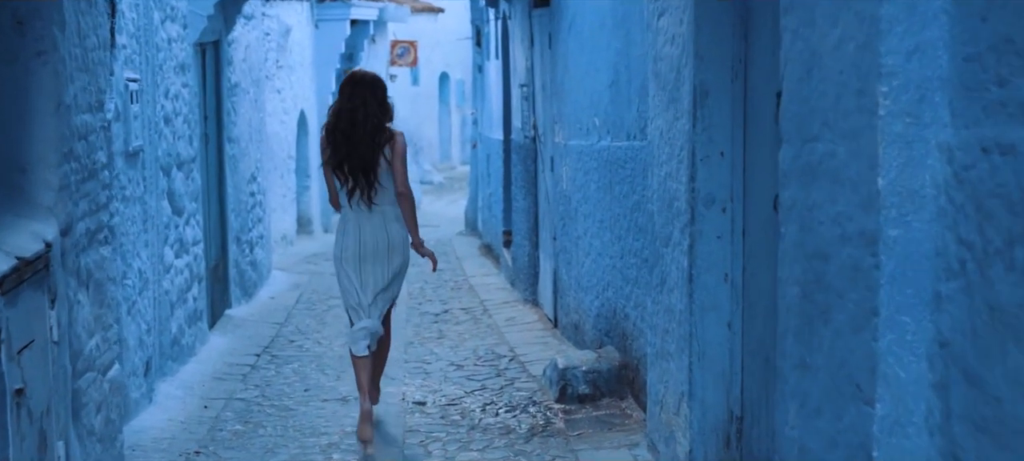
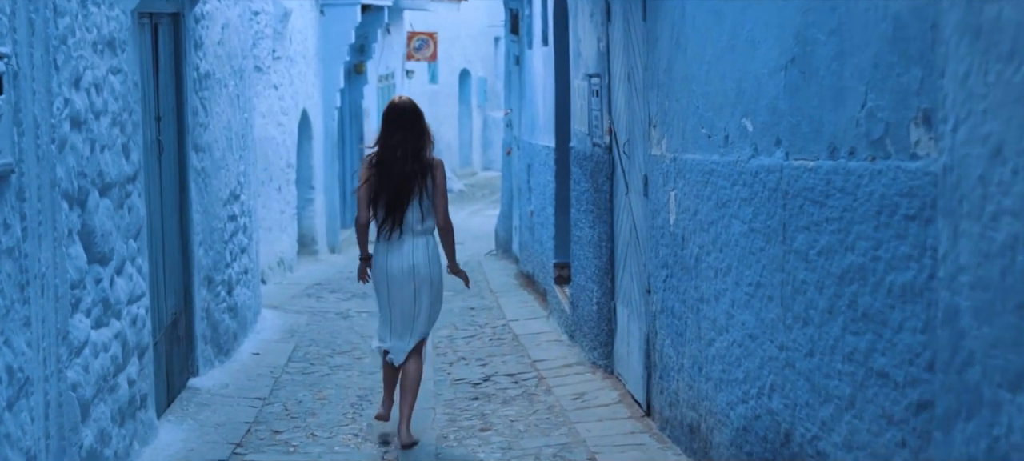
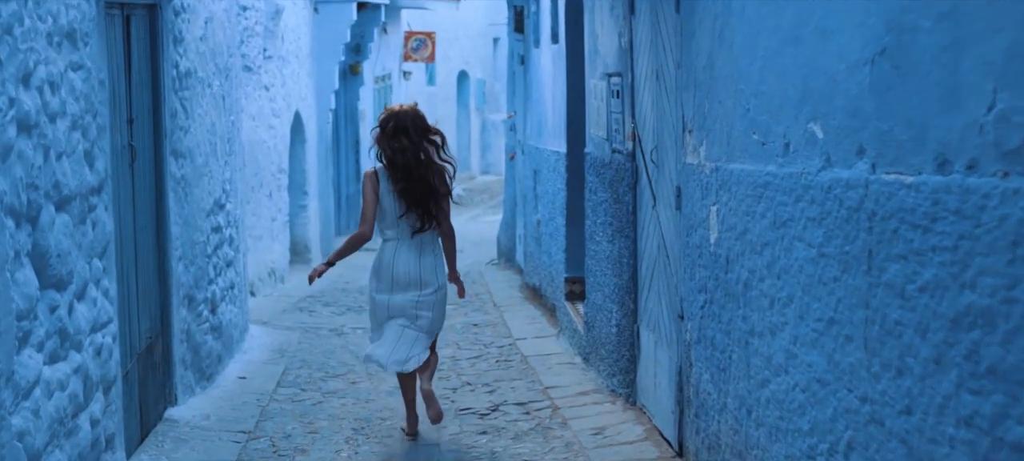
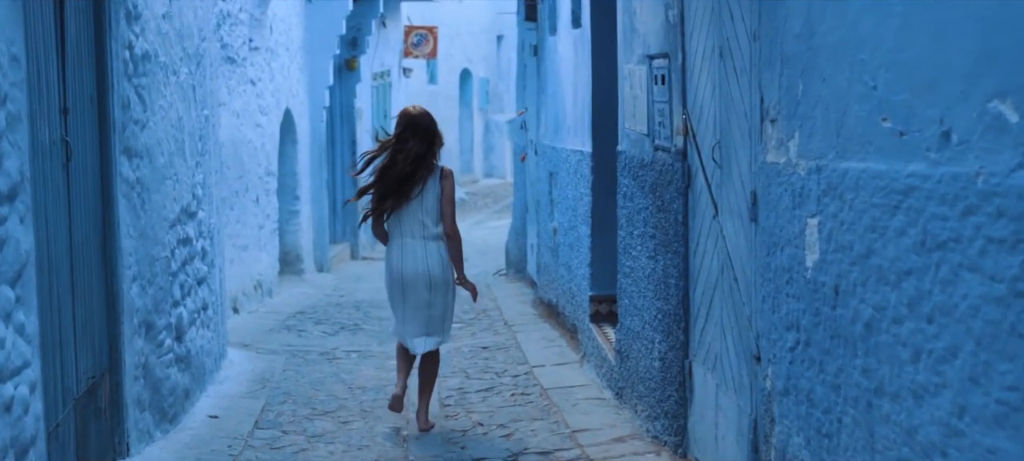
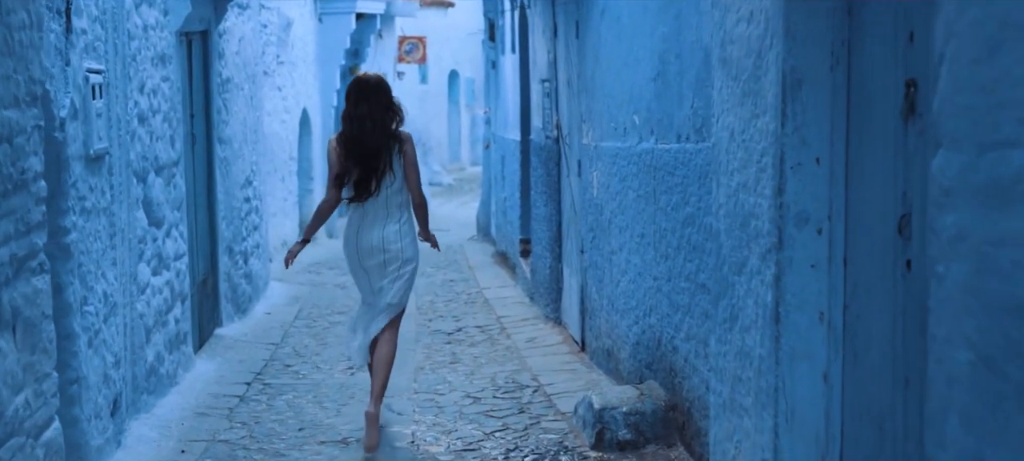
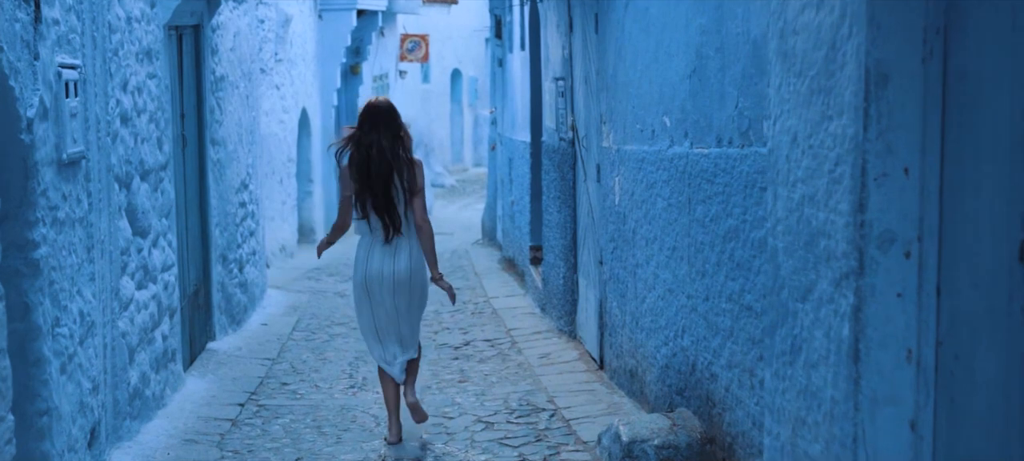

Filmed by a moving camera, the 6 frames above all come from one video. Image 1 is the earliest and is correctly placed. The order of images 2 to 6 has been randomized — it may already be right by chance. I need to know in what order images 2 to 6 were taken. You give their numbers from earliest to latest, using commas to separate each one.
5, 6, 2, 3, 4
